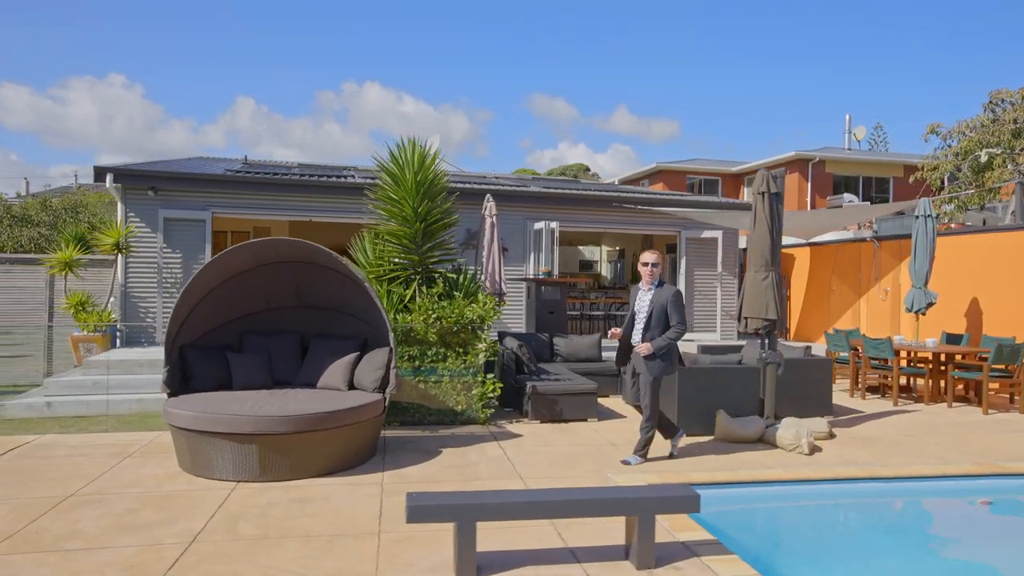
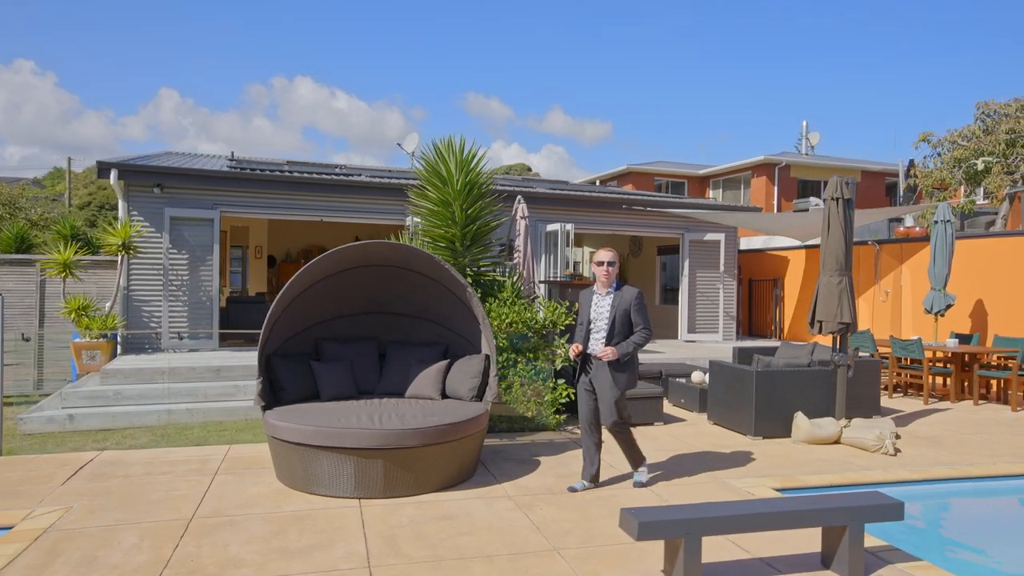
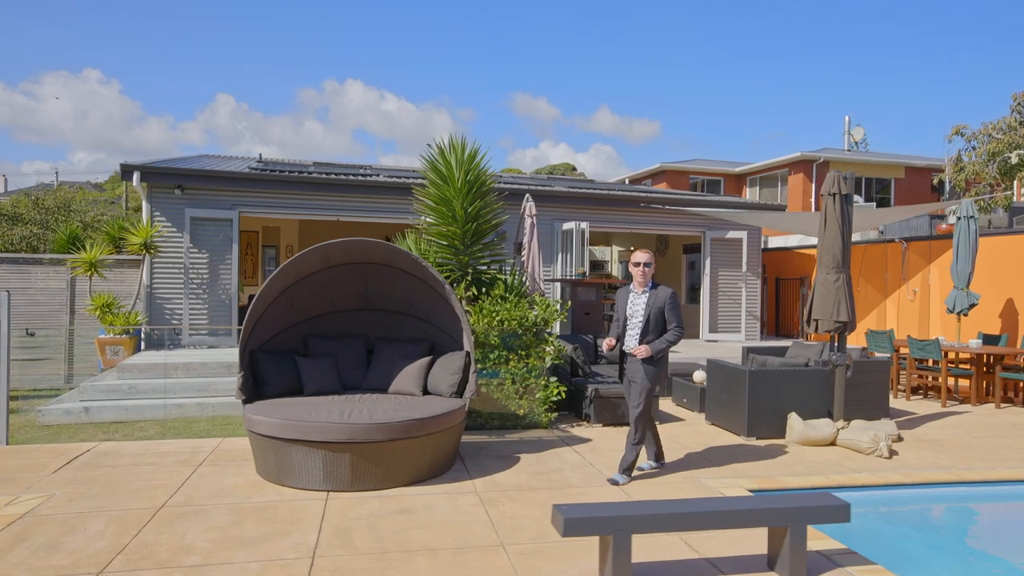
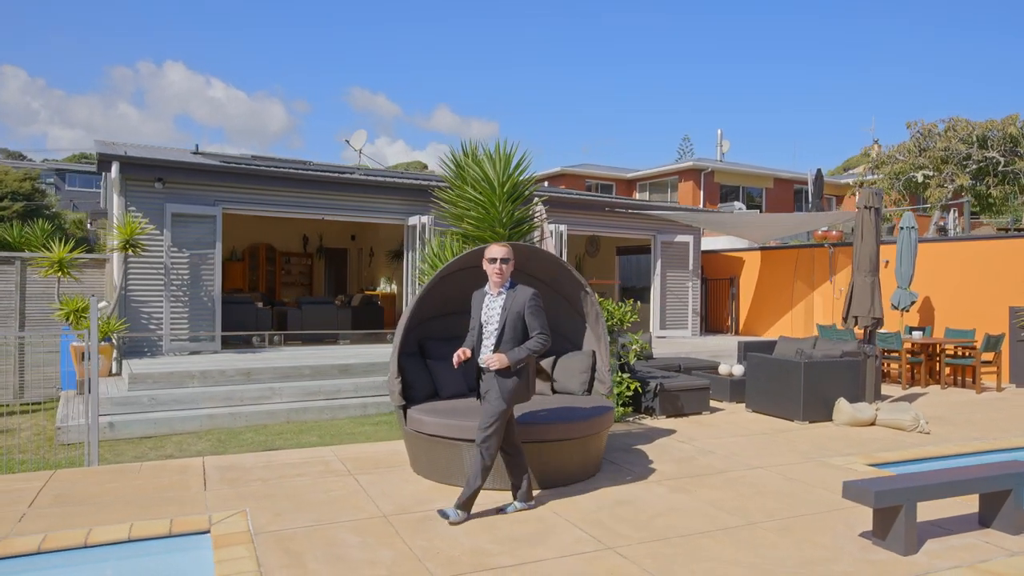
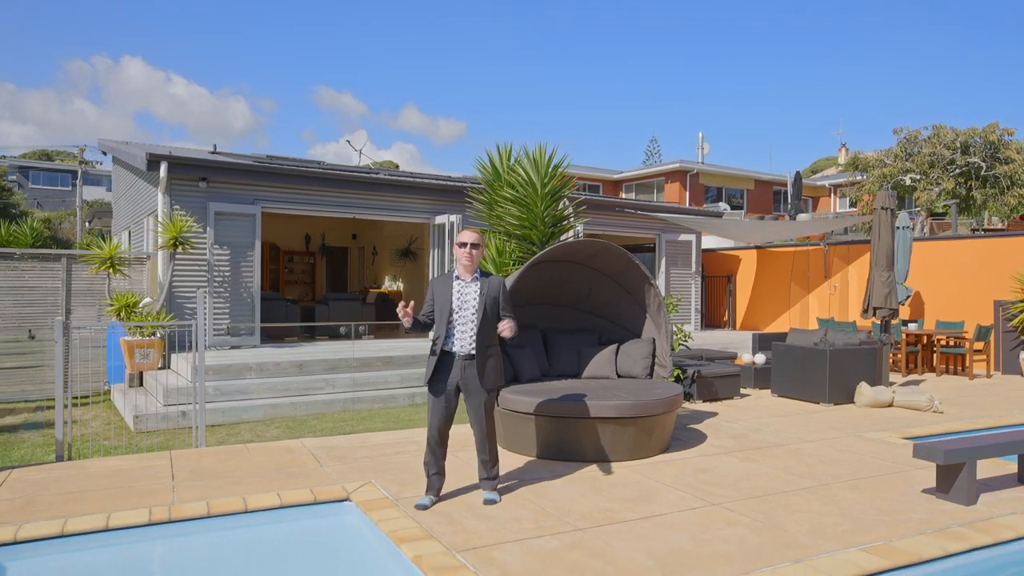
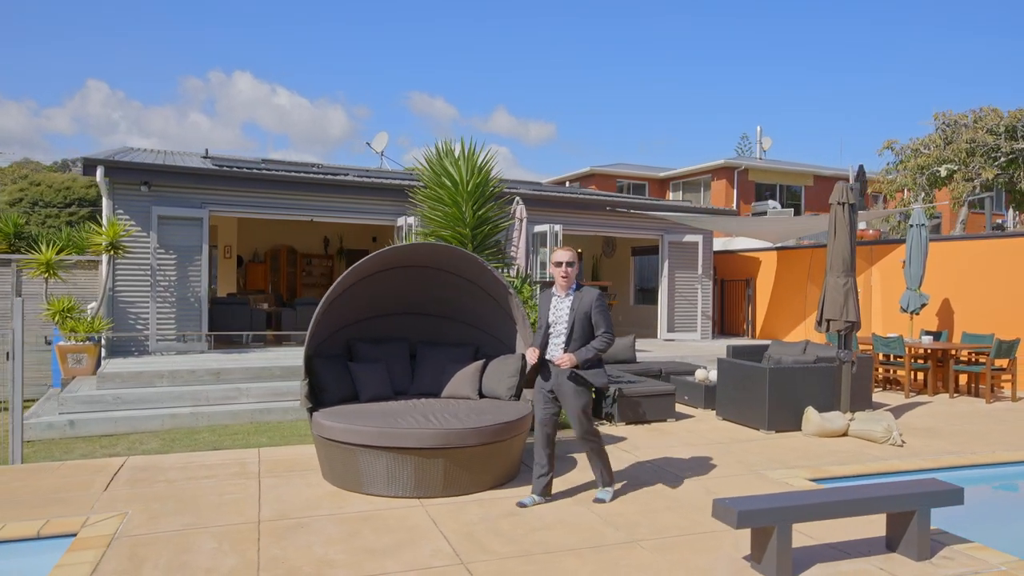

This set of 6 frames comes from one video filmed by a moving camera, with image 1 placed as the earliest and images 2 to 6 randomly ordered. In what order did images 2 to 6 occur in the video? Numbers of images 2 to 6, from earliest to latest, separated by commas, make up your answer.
3, 2, 6, 4, 5
